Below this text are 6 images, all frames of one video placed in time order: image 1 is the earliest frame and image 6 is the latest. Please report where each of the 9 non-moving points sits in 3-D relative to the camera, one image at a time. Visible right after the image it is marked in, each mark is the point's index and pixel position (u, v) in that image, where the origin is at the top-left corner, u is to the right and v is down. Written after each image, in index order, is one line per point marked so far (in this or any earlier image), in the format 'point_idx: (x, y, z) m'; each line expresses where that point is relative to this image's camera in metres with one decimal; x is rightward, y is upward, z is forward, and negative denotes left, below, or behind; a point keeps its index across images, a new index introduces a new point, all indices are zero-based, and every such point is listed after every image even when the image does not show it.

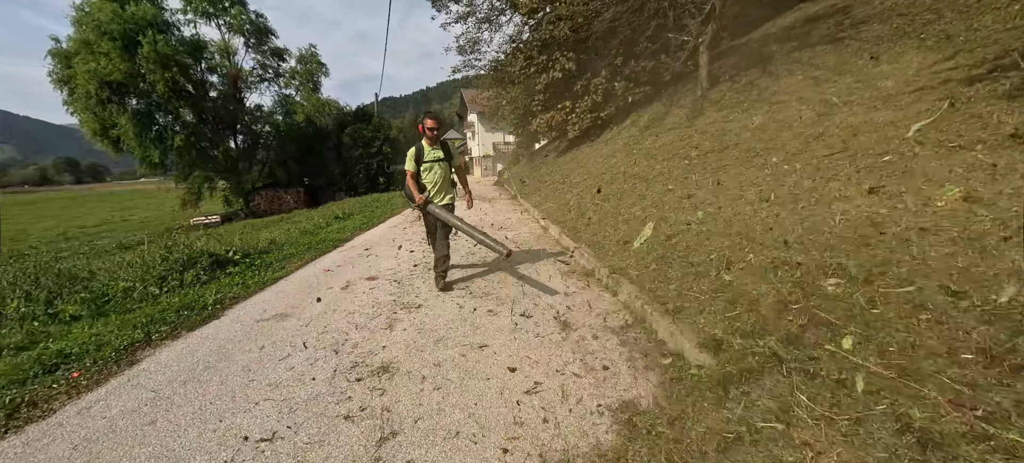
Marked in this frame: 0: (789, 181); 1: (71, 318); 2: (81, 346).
0: (+2.8, +0.5, +4.0) m
1: (-3.8, -0.7, +3.4) m
2: (-3.1, -0.8, +2.8) m
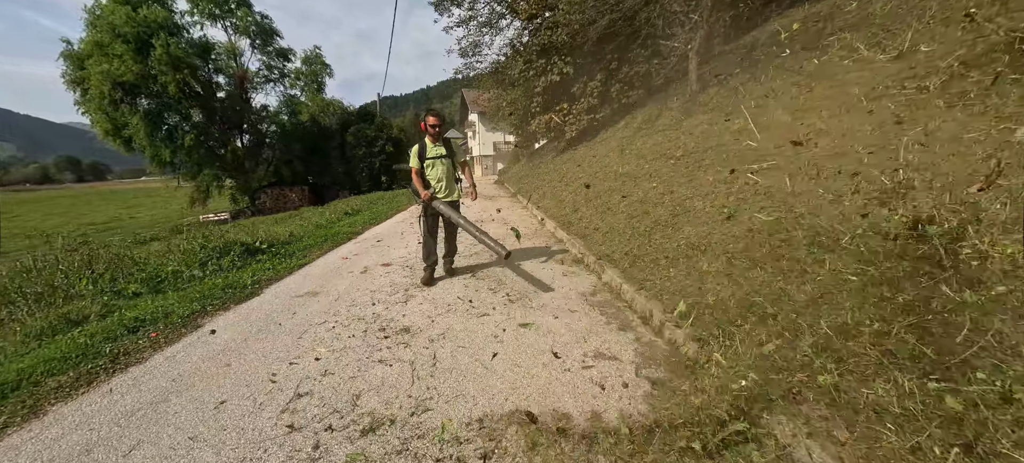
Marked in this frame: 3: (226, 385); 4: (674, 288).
0: (+2.8, +0.6, +4.6) m
1: (-3.8, -0.6, +3.9) m
2: (-3.1, -0.7, +3.3) m
3: (-1.7, -0.9, +2.2) m
4: (+1.4, -0.4, +3.4) m
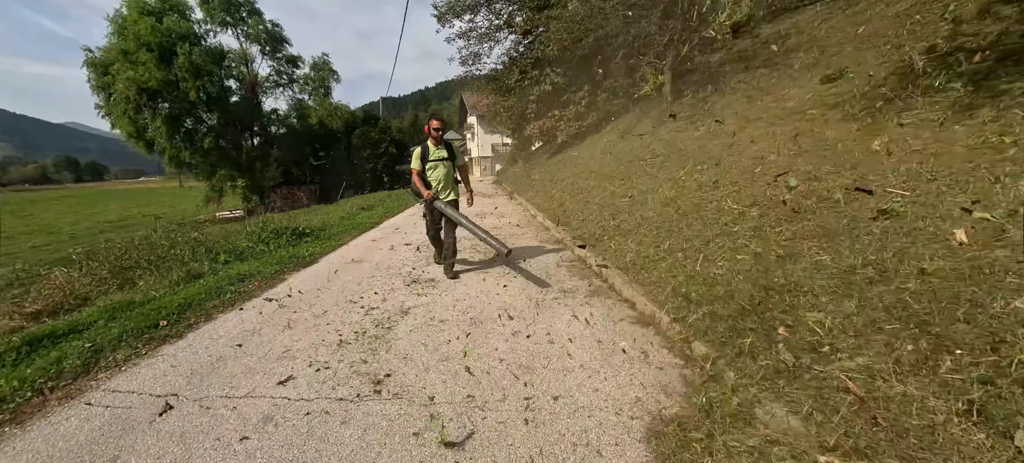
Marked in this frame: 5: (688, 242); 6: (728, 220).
0: (+2.7, +0.8, +5.9) m
1: (-3.9, -0.4, +5.2) m
2: (-3.2, -0.5, +4.6) m
3: (-1.8, -0.7, +3.5) m
4: (+1.3, -0.2, +4.7) m
5: (+1.8, -0.1, +4.0) m
6: (+2.2, +0.1, +4.1) m
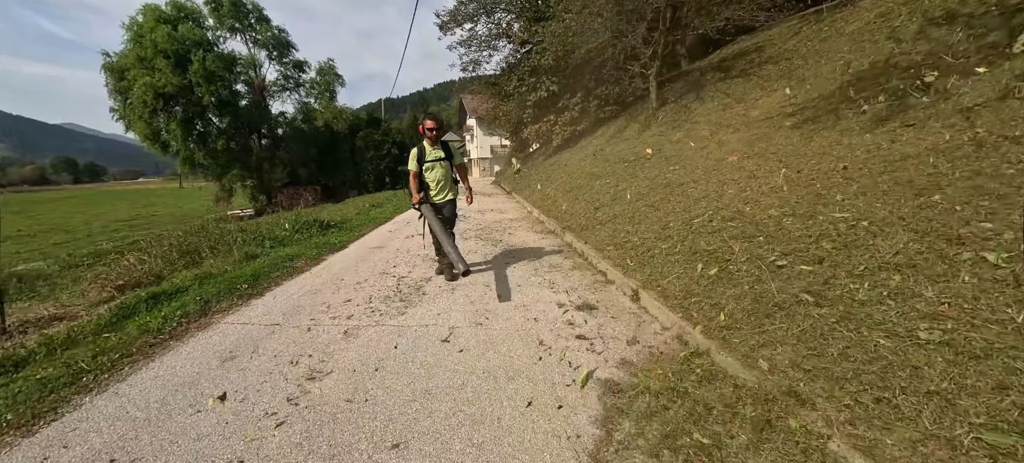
0: (+2.7, +1.0, +6.9) m
1: (-3.9, -0.2, +6.2) m
2: (-3.2, -0.3, +5.6) m
3: (-1.8, -0.5, +4.5) m
4: (+1.3, -0.1, +5.7) m
5: (+1.8, +0.1, +5.0) m
6: (+2.2, +0.3, +5.1) m
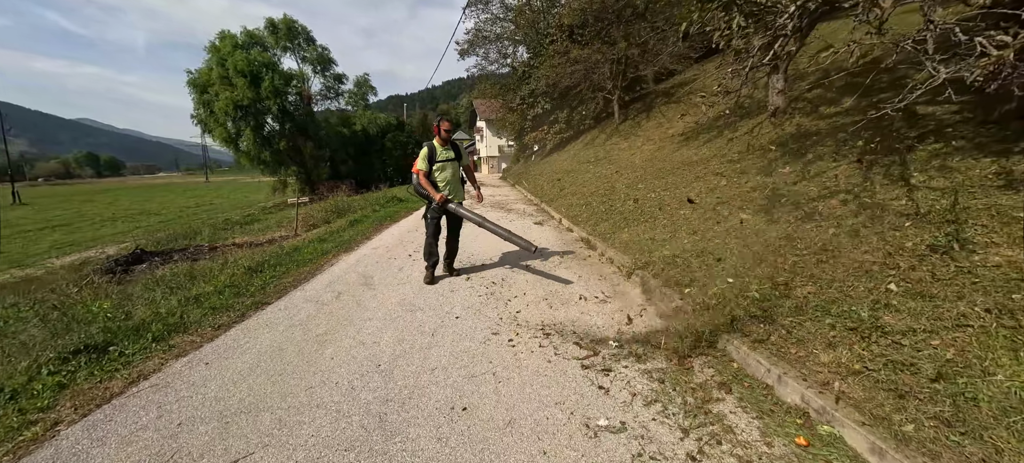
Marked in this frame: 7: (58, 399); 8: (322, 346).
0: (+2.7, +1.8, +11.8) m
1: (-4.0, +0.7, +11.2) m
2: (-3.2, +0.6, +10.6) m
3: (-1.8, +0.4, +9.5) m
4: (+1.2, +0.8, +10.7) m
5: (+1.7, +1.0, +10.0) m
6: (+2.1, +1.1, +10.0) m
7: (-2.9, -1.1, +2.5) m
8: (-1.5, -0.9, +3.0) m
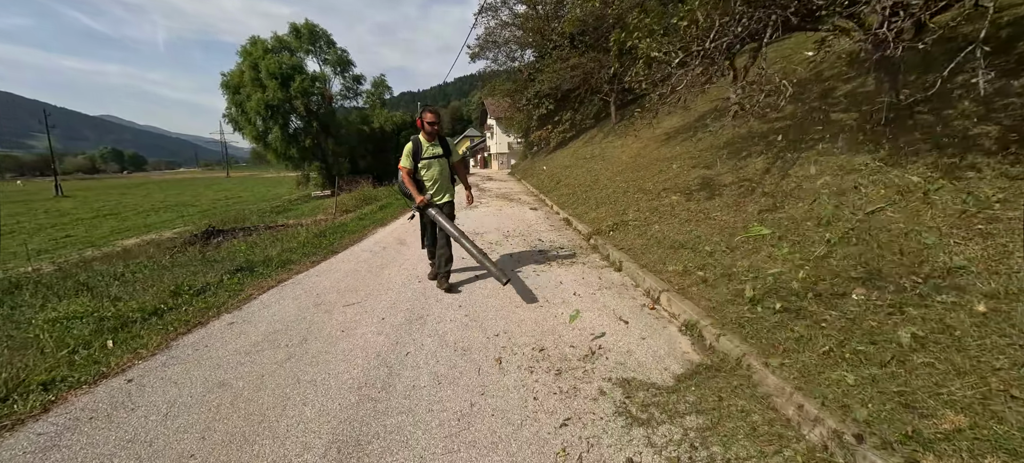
0: (+2.8, +2.3, +13.5) m
1: (-3.9, +1.2, +13.2) m
2: (-3.2, +1.1, +12.6) m
3: (-1.8, +0.9, +11.4) m
4: (+1.3, +1.3, +12.5) m
5: (+1.8, +1.4, +11.8) m
6: (+2.2, +1.6, +11.8) m
7: (-3.1, -0.6, +4.4) m
8: (-1.7, -0.5, +5.0) m
